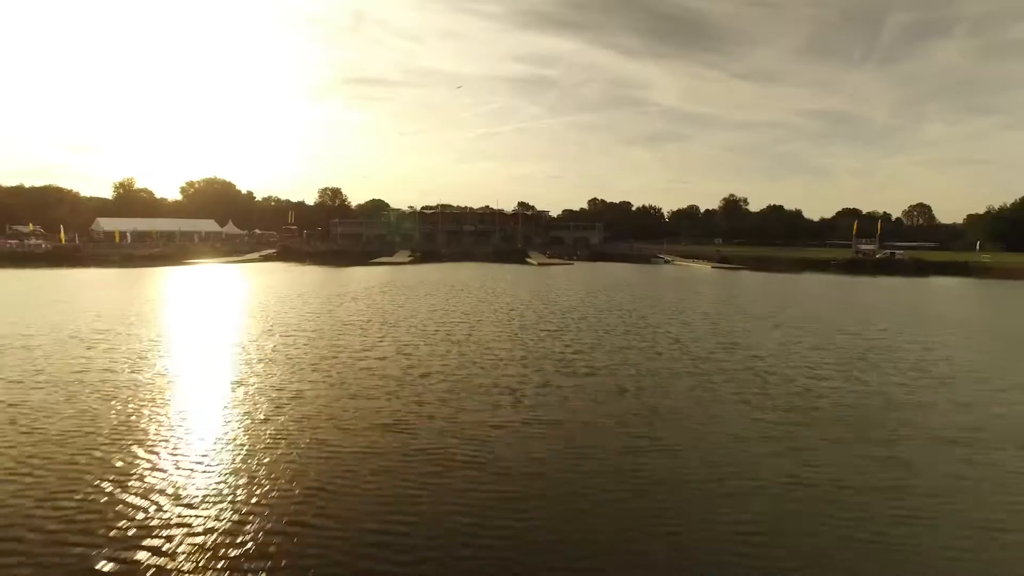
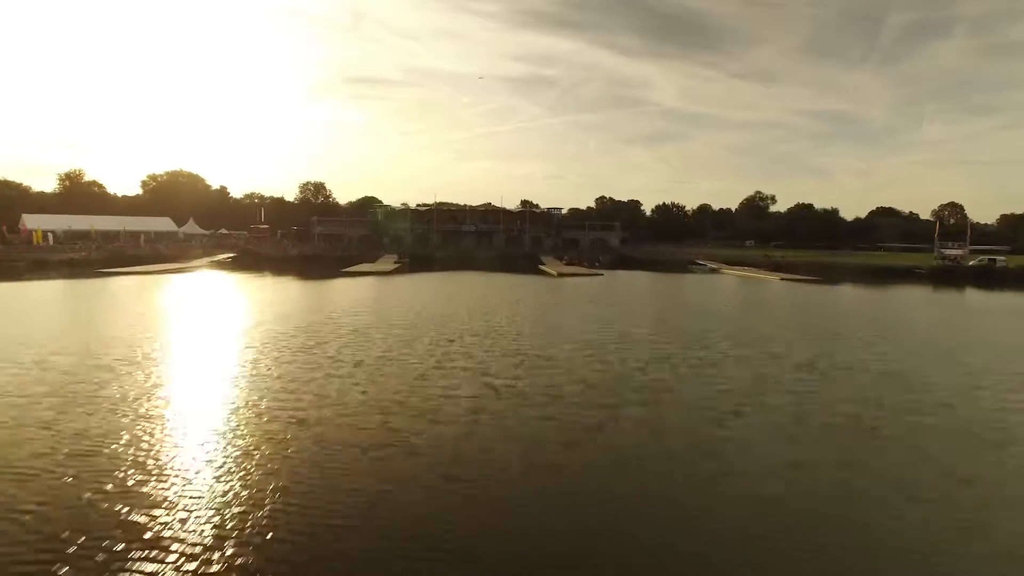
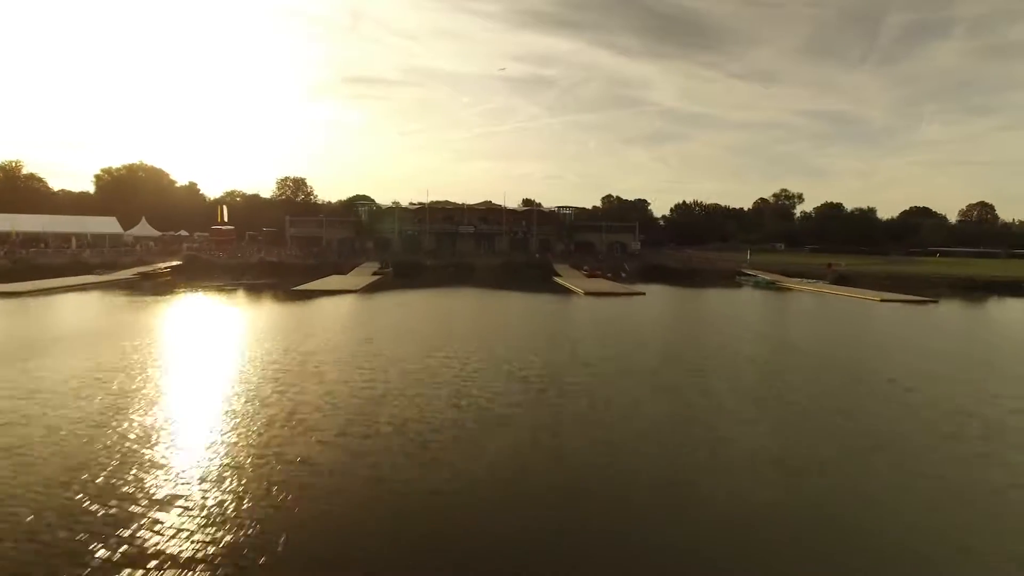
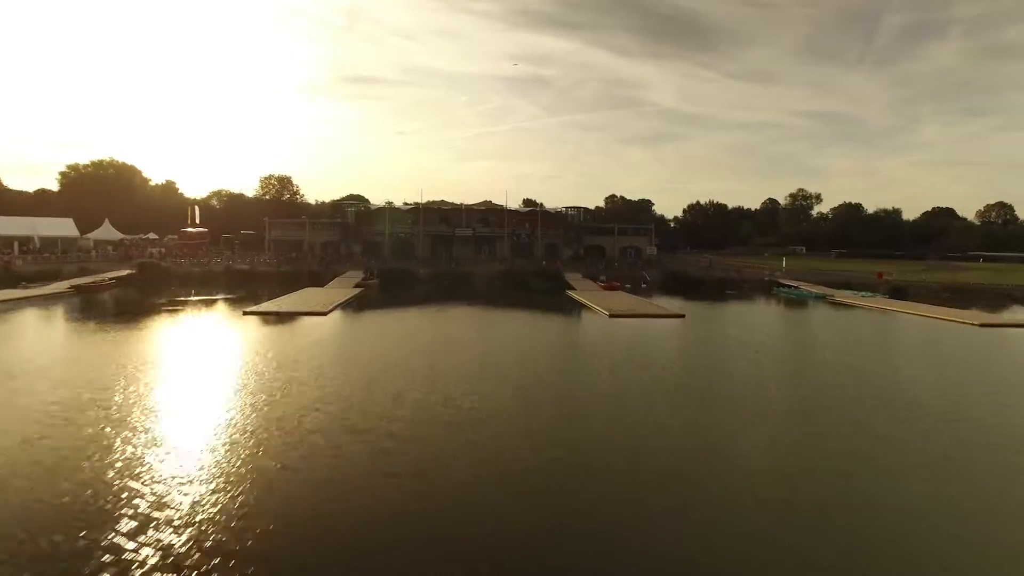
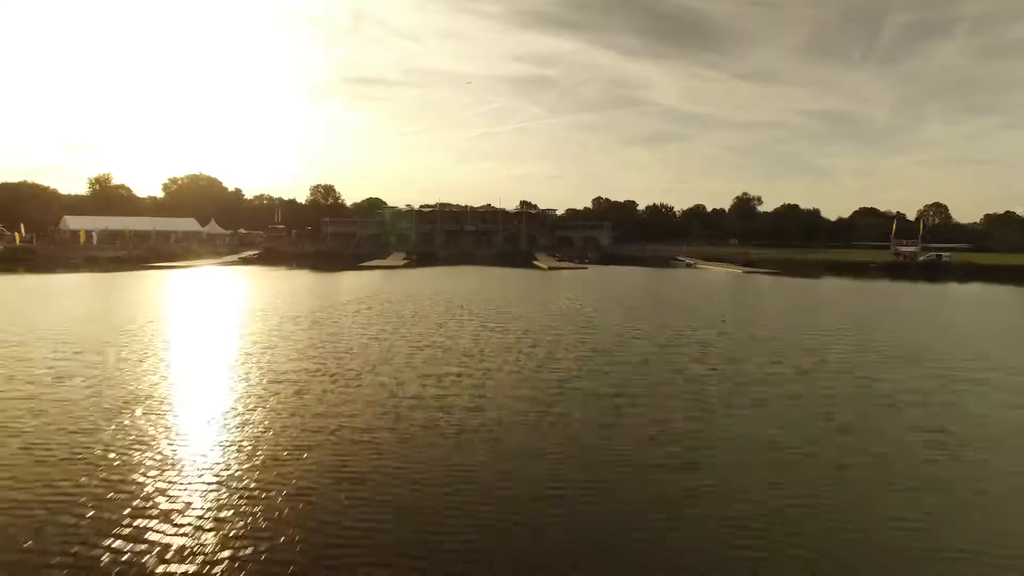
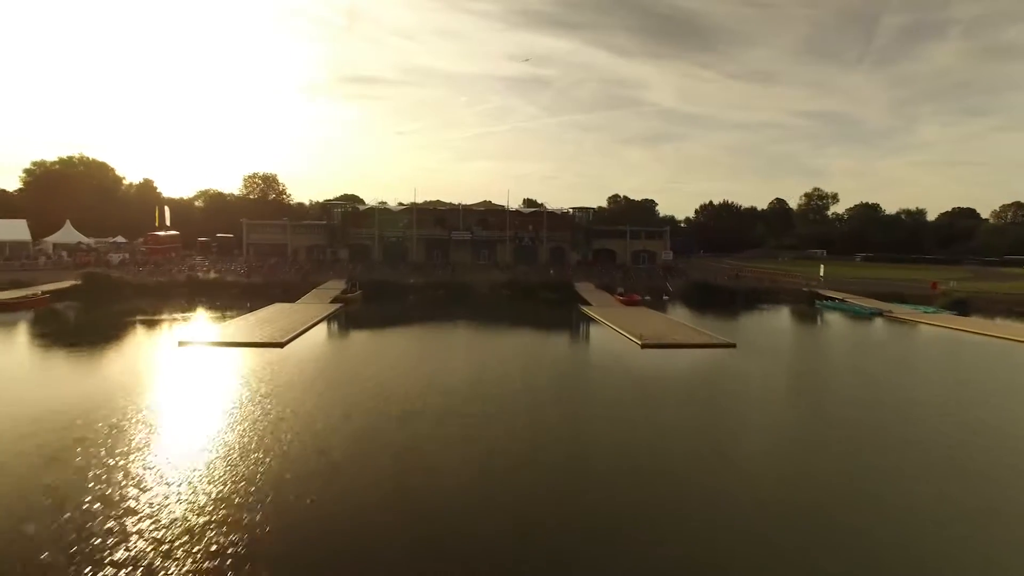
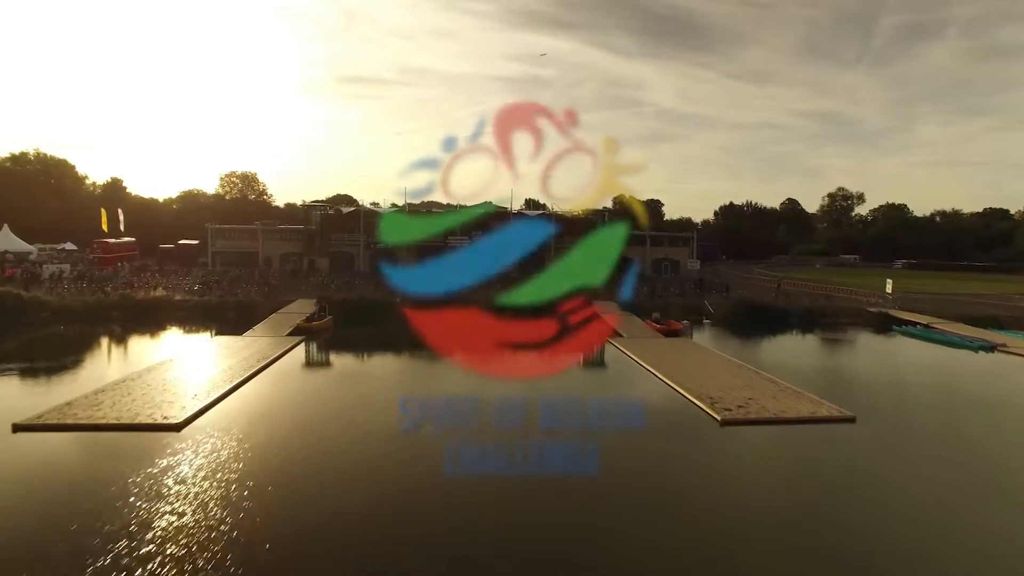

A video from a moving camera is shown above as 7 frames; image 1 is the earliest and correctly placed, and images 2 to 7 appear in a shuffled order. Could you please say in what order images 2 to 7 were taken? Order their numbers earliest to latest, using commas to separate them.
5, 2, 3, 4, 6, 7
